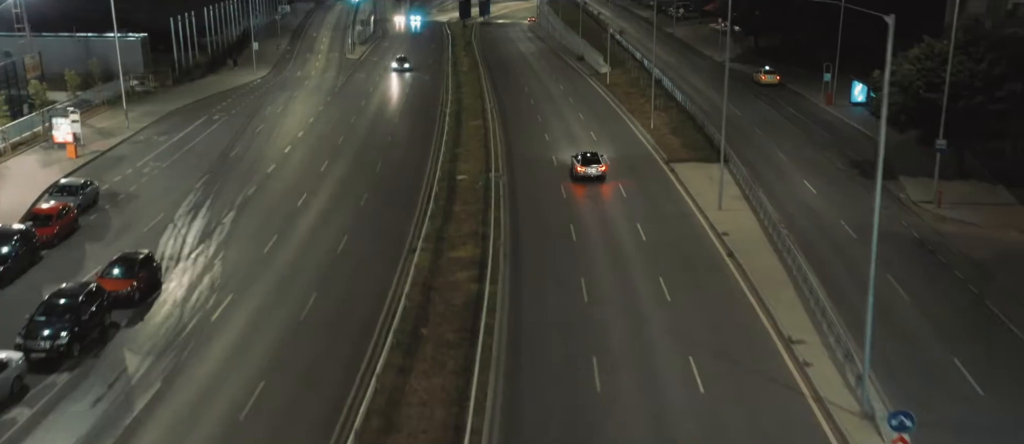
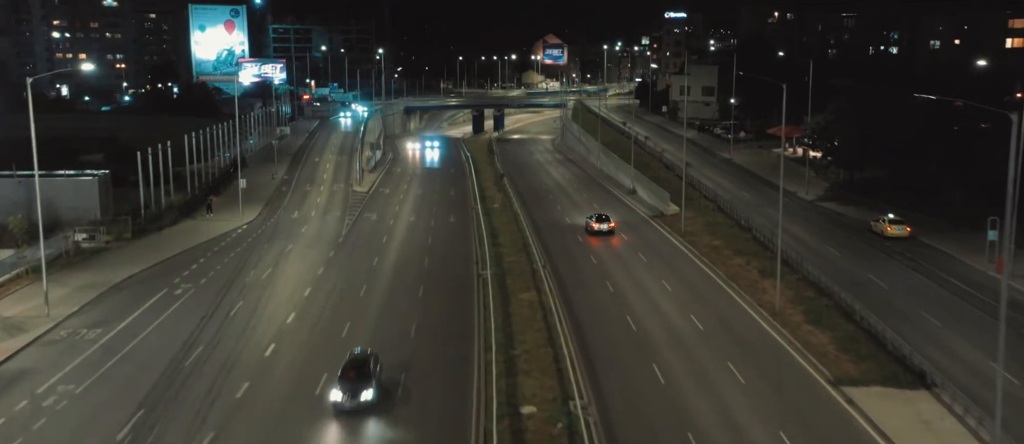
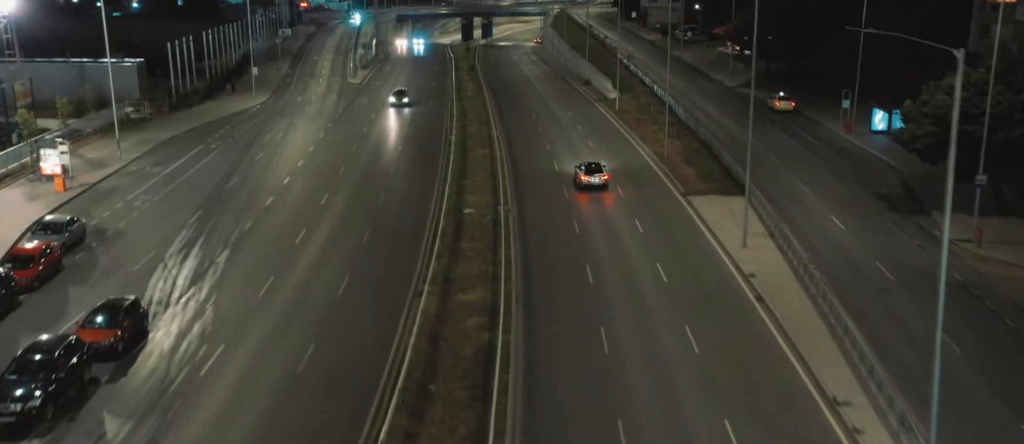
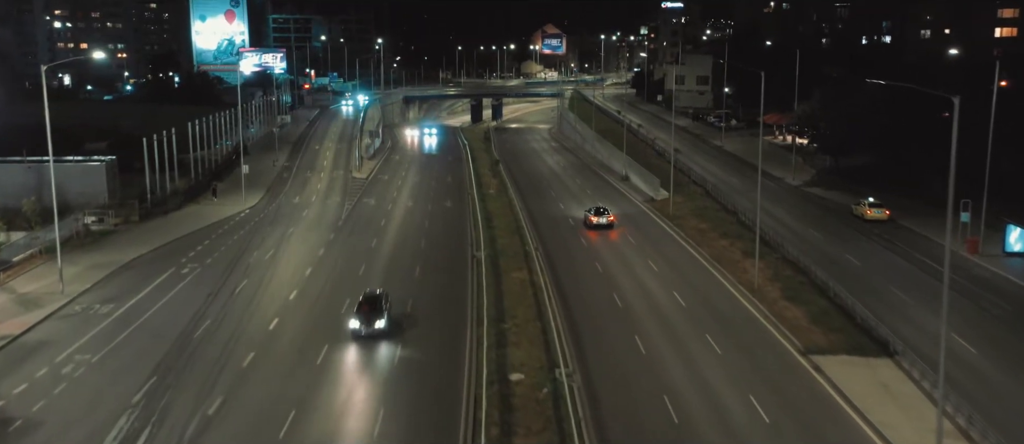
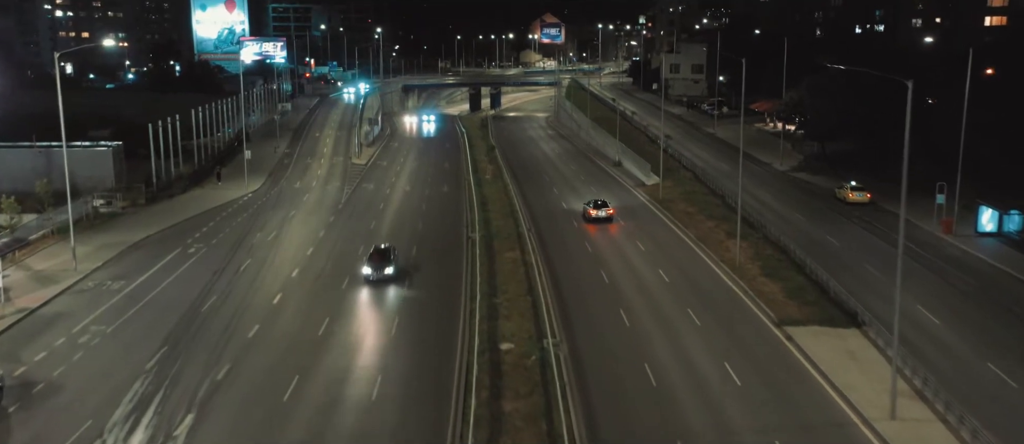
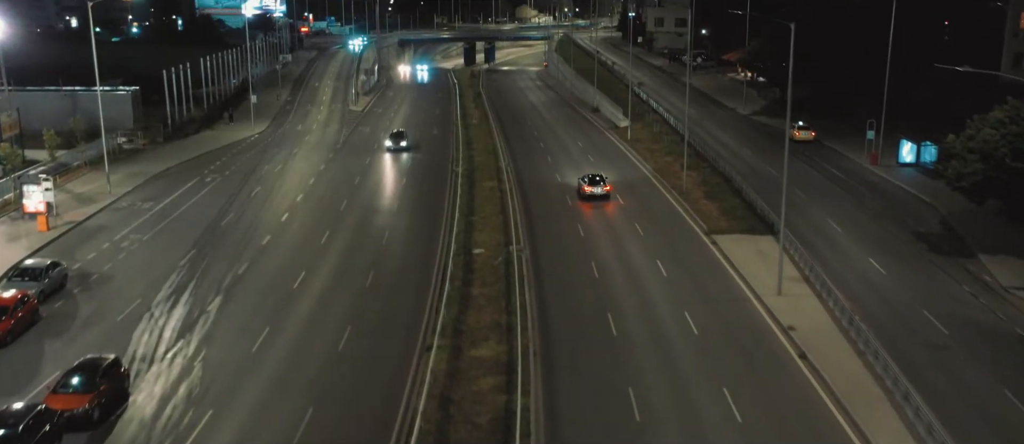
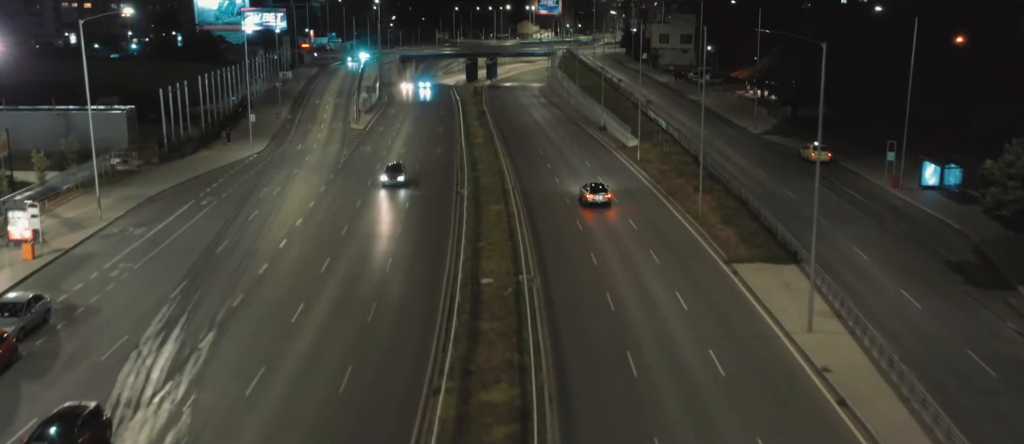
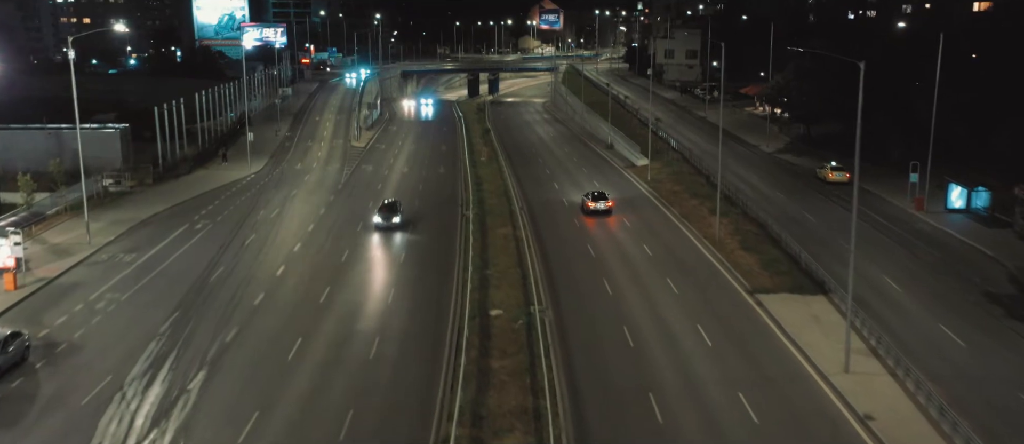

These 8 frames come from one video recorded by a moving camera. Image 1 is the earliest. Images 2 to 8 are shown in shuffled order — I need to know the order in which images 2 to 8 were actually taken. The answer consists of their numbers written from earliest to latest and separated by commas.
3, 6, 7, 8, 5, 4, 2
